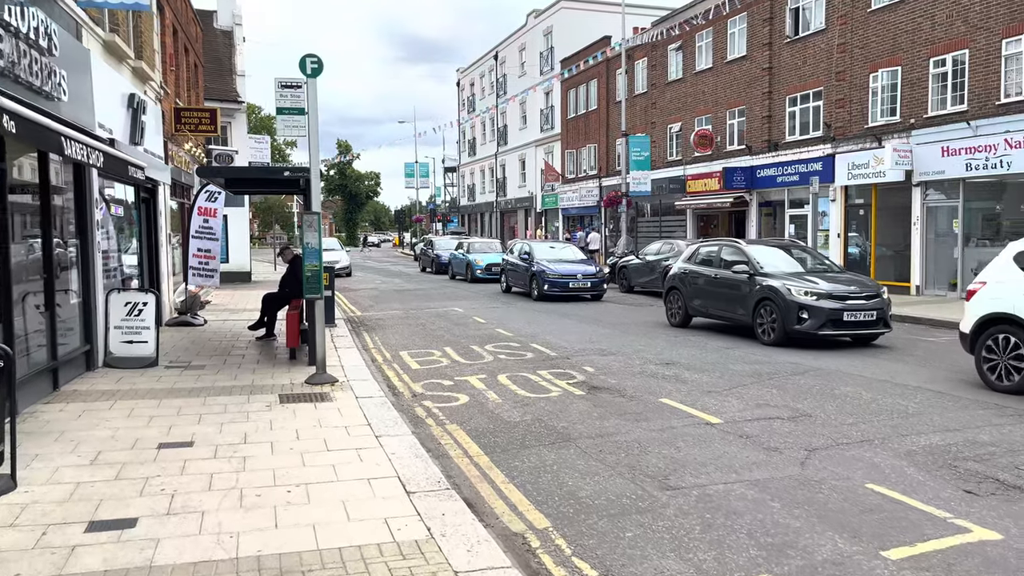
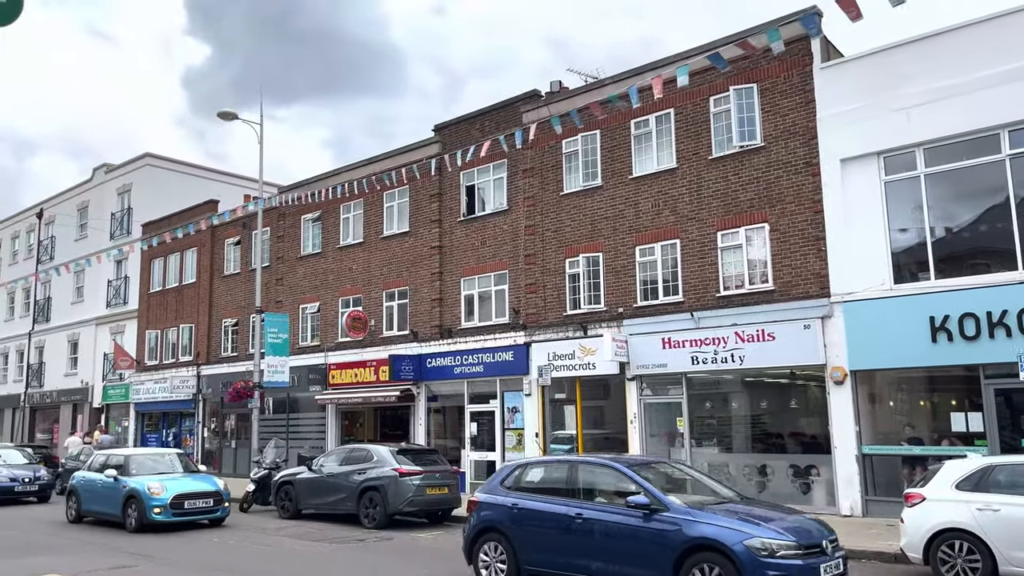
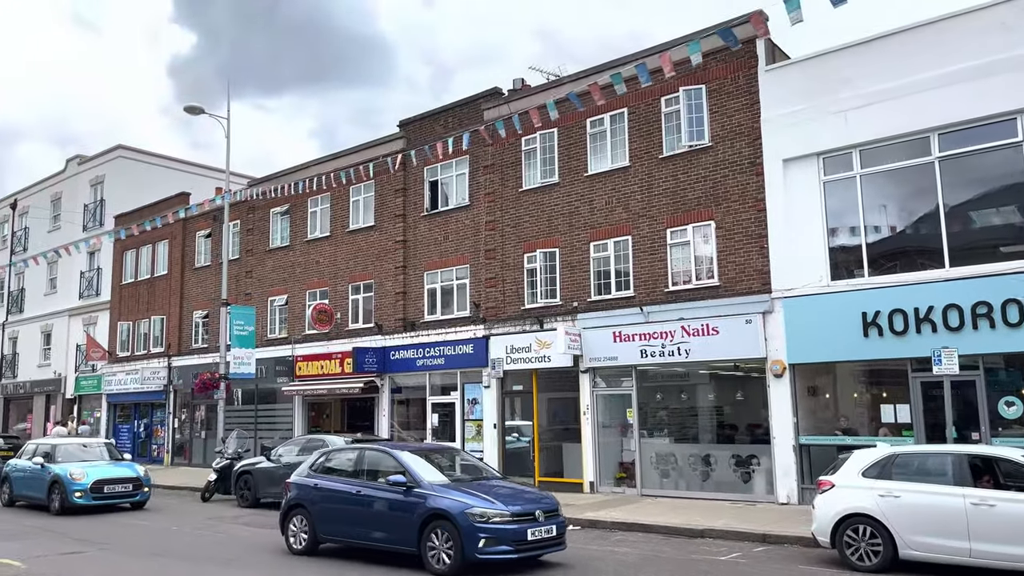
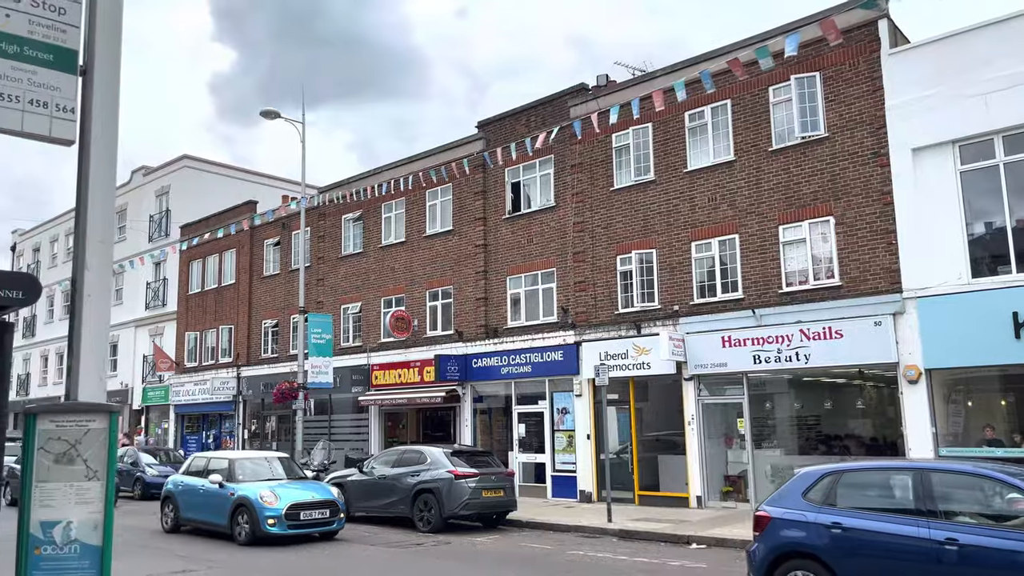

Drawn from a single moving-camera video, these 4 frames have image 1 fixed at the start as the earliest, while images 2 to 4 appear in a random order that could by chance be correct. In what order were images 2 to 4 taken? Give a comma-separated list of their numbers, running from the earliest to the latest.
3, 2, 4
